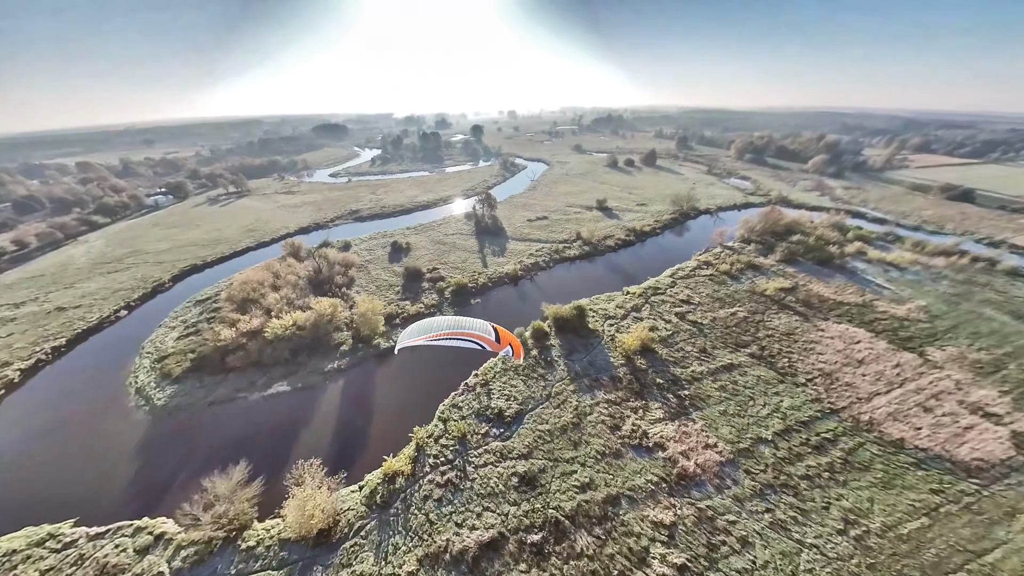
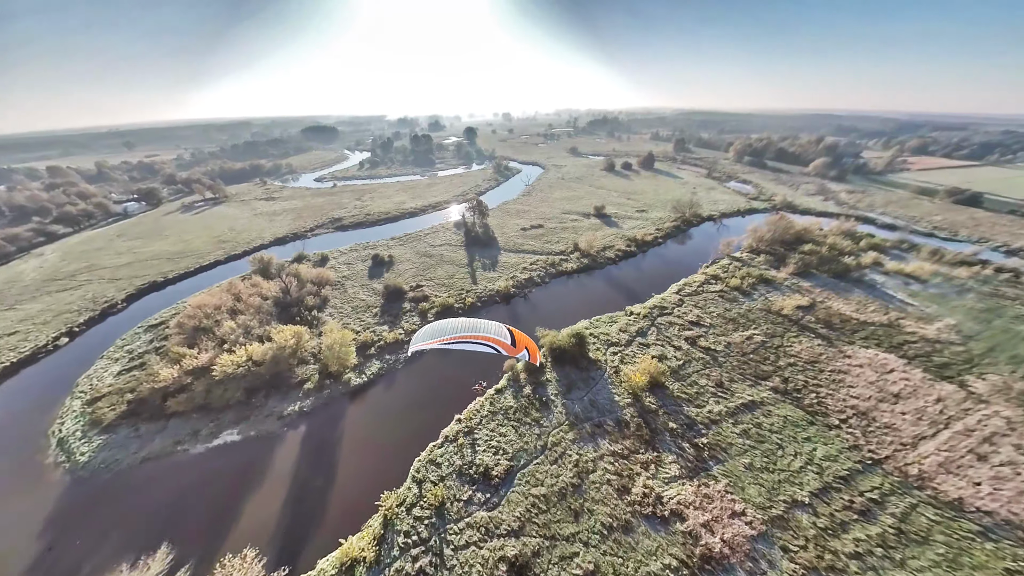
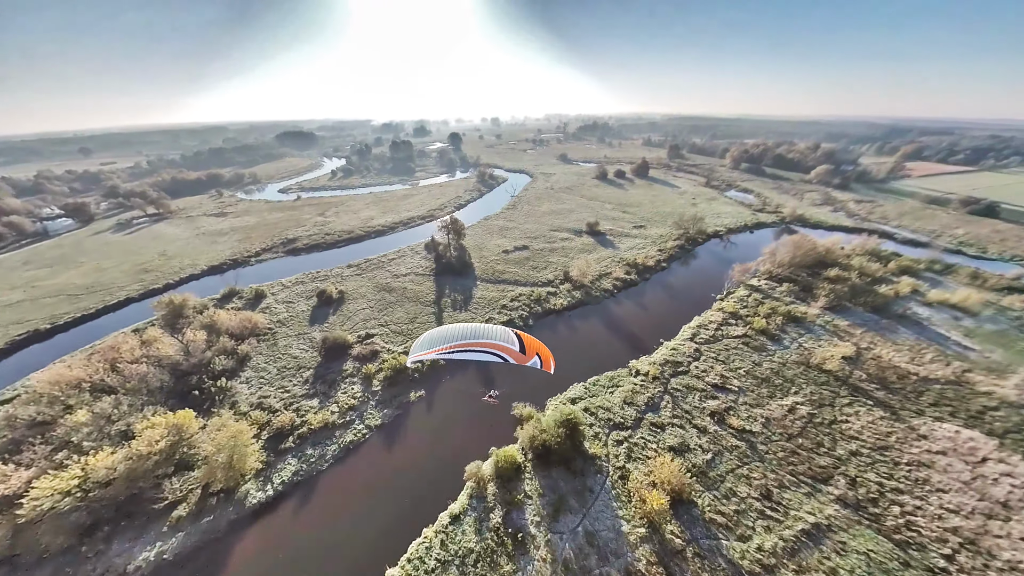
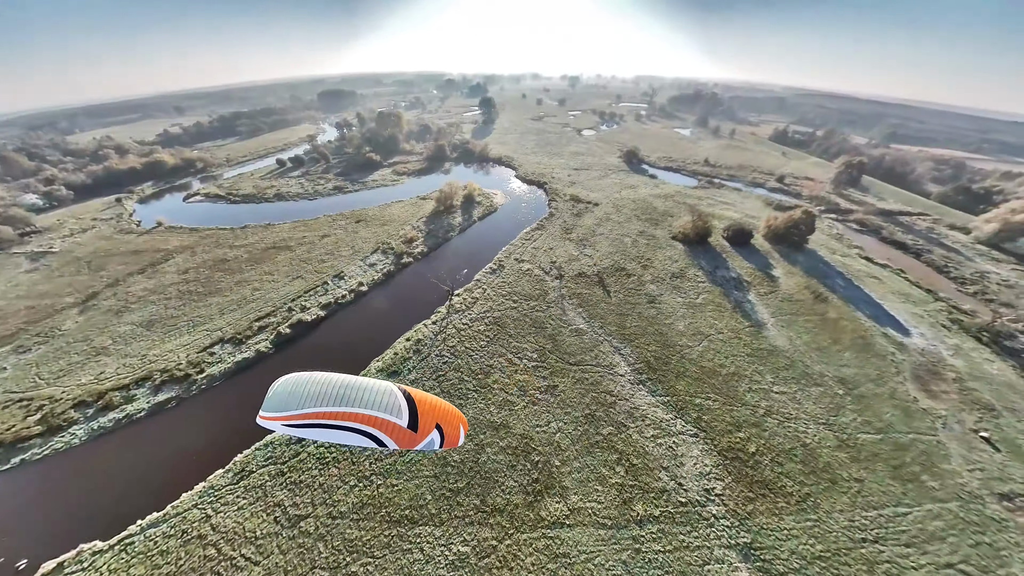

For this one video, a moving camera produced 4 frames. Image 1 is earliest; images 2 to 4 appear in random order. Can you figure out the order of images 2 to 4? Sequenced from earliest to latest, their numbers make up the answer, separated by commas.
2, 3, 4
